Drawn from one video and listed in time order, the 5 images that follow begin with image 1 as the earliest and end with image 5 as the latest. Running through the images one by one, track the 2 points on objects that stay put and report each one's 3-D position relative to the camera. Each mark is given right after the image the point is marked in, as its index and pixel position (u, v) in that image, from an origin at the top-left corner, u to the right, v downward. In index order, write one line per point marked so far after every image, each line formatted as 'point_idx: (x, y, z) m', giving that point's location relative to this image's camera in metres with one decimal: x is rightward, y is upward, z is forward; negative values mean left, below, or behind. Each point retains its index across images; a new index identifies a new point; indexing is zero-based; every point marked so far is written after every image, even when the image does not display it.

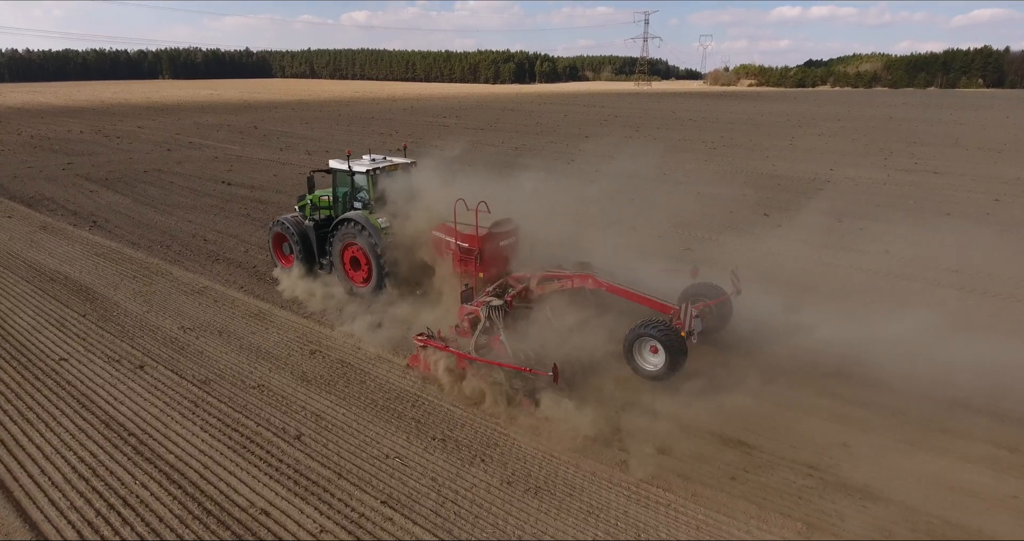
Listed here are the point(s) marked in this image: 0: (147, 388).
0: (-3.8, -1.2, +6.2) m
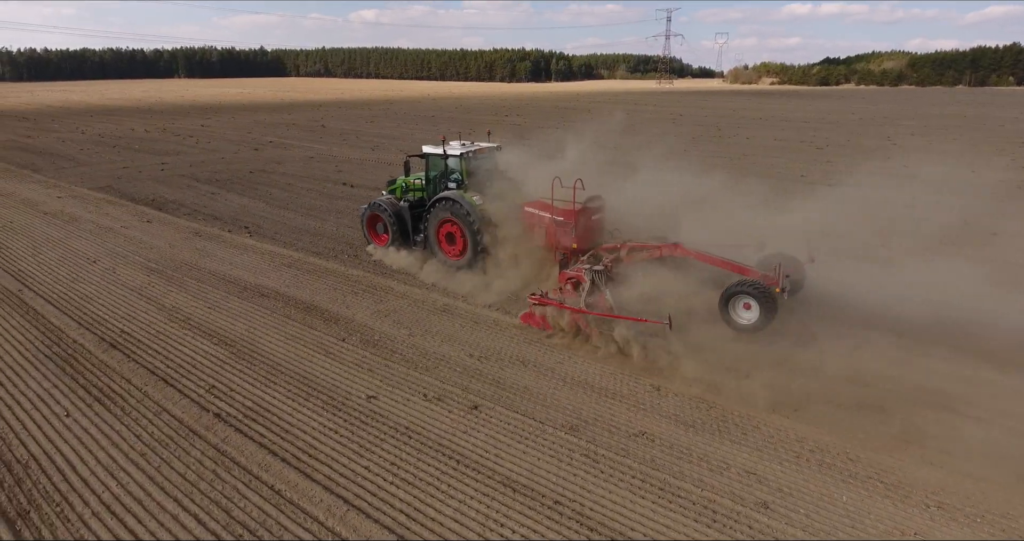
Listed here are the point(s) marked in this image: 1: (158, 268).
0: (0.0, -1.4, +5.2) m
1: (-5.5, +0.1, +9.5) m
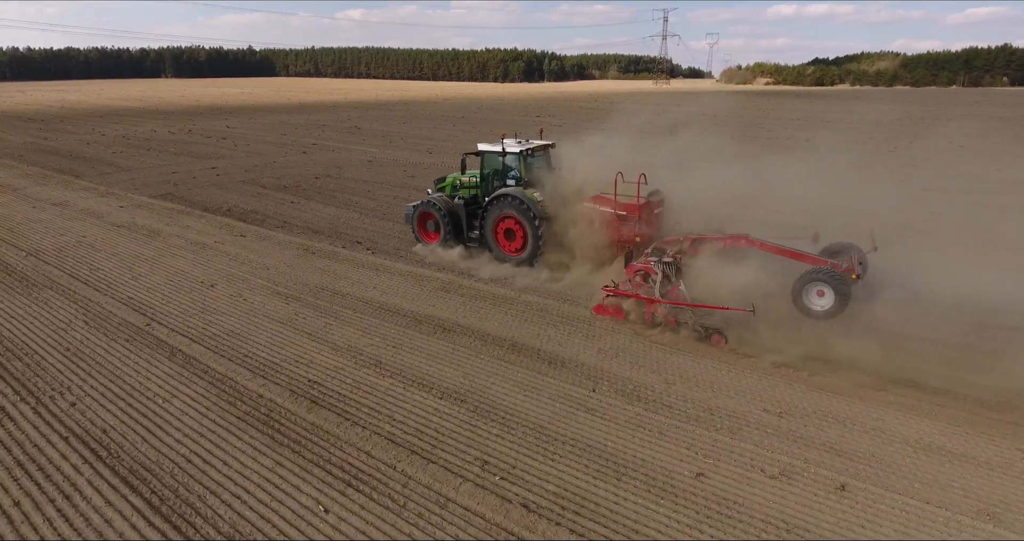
0: (+2.7, -1.7, +4.0) m
1: (-2.9, -0.3, +8.2) m
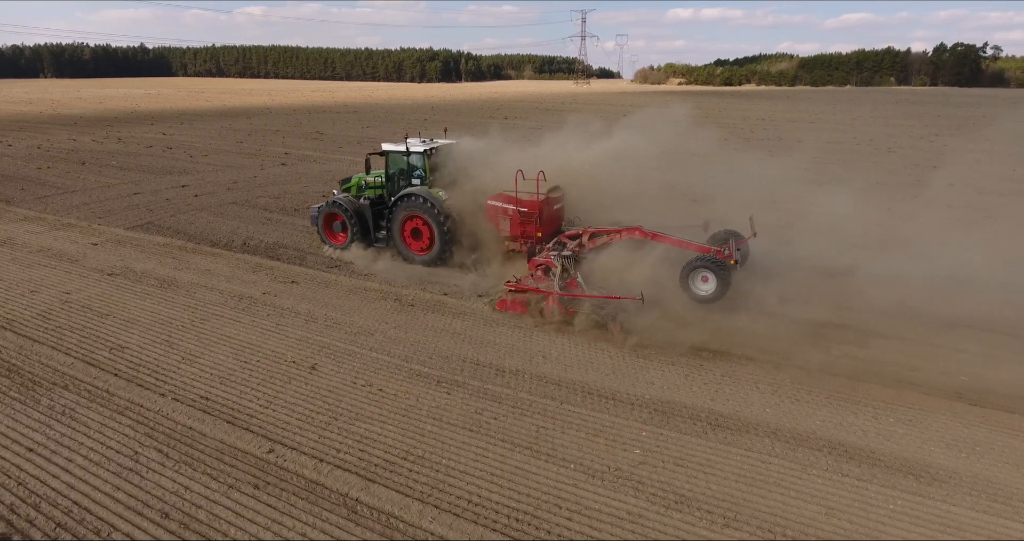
0: (+5.5, -2.1, +2.5) m
1: (-0.7, -0.9, +5.9) m
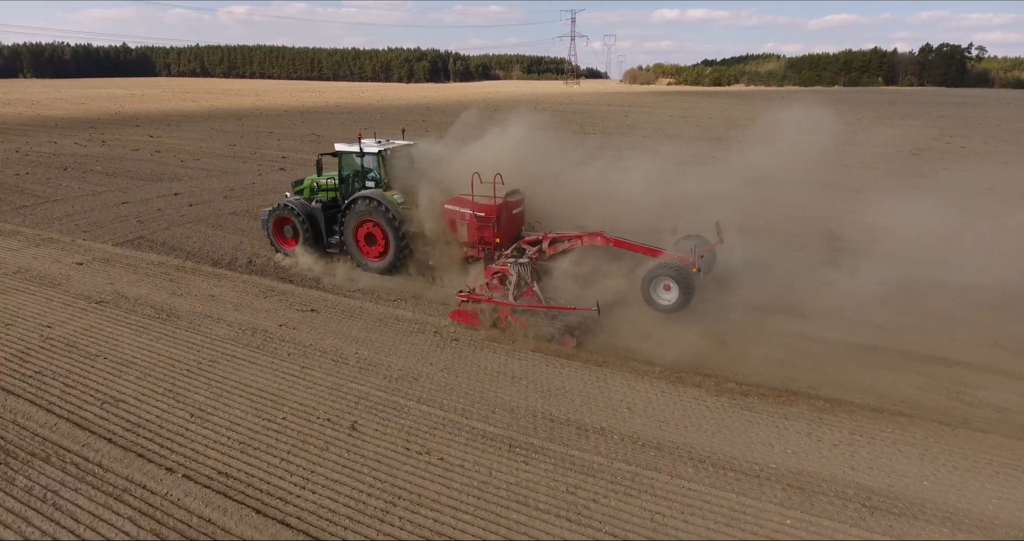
0: (+6.2, -2.4, +1.6) m
1: (-0.1, -1.2, +4.9) m
